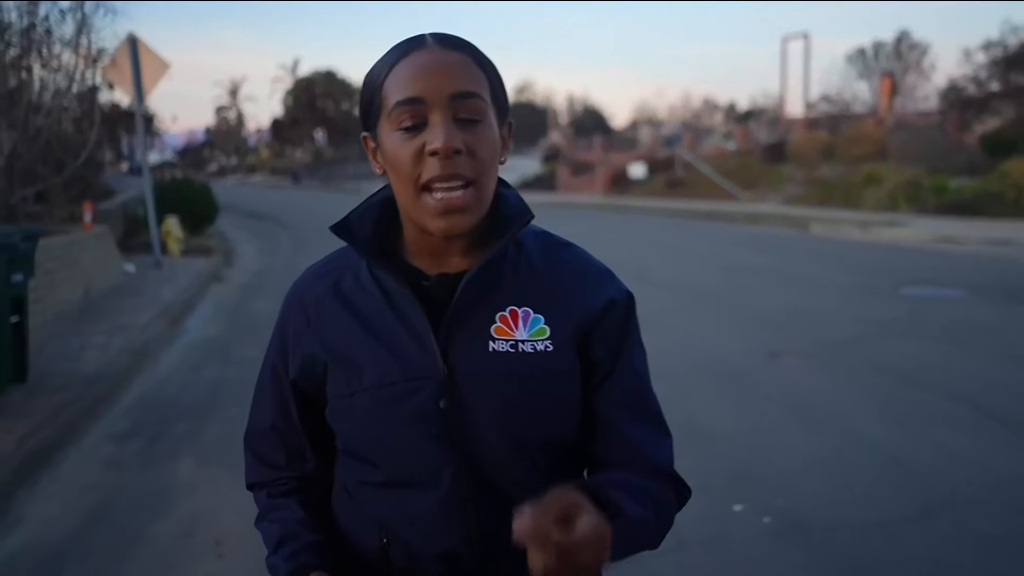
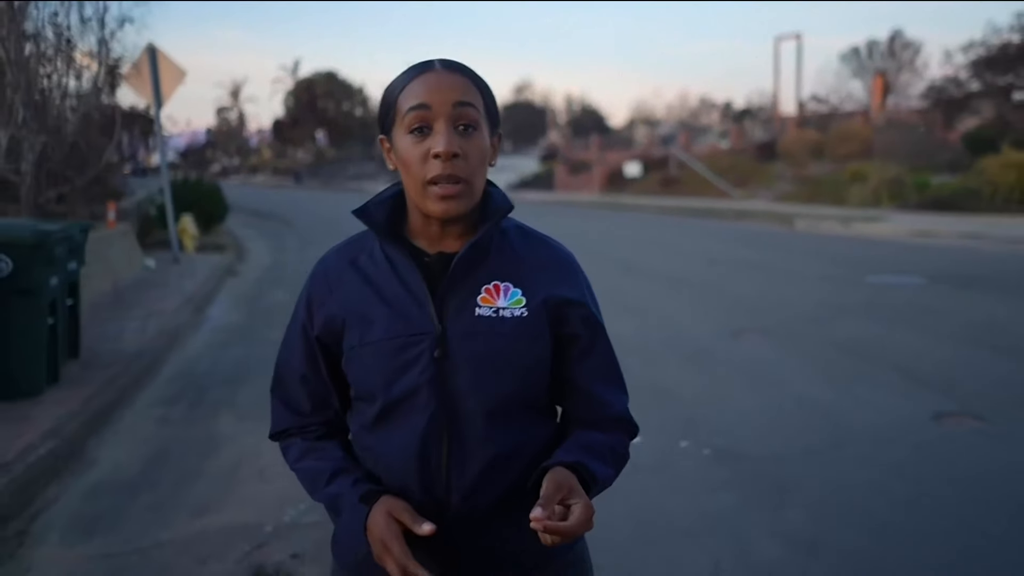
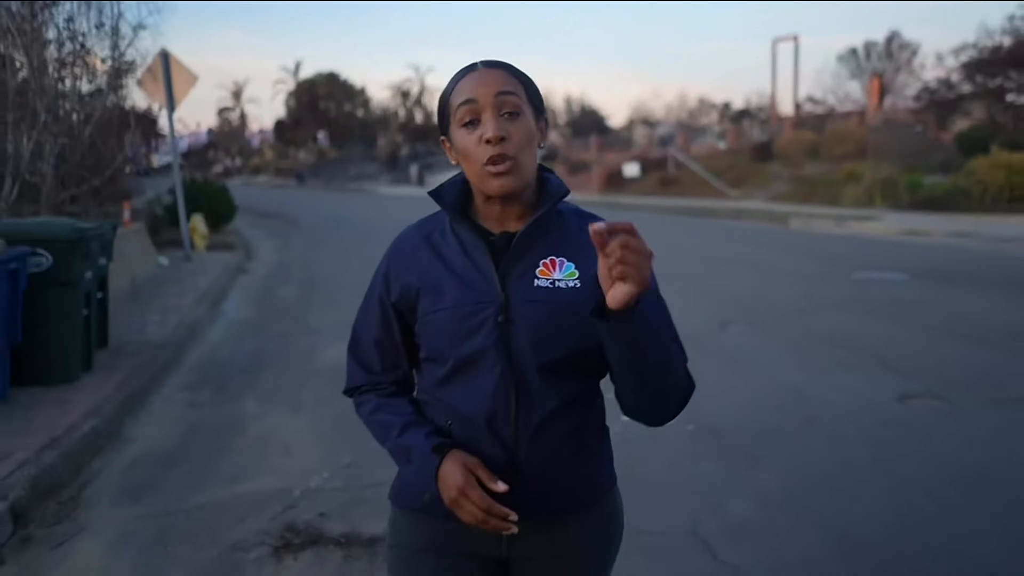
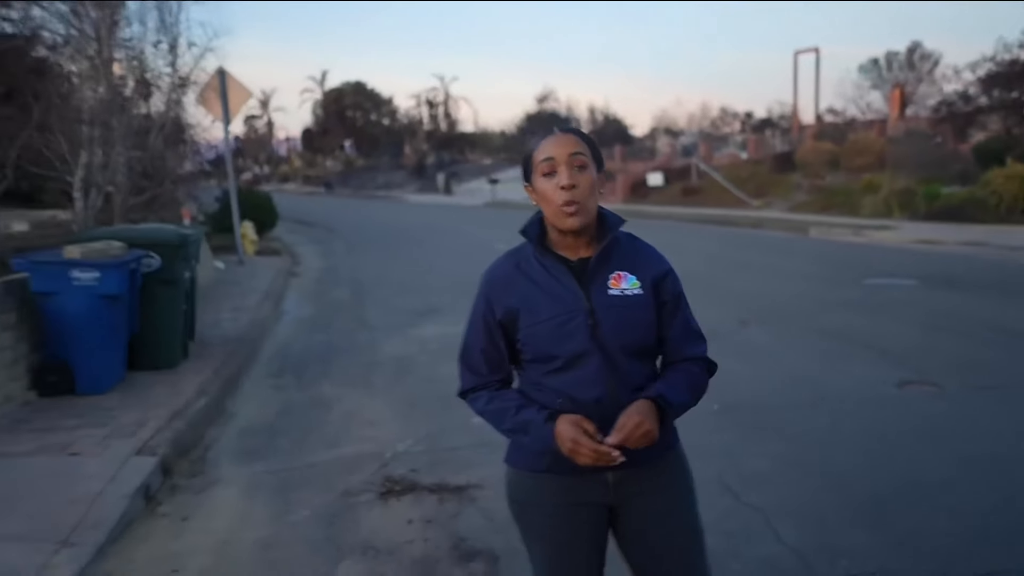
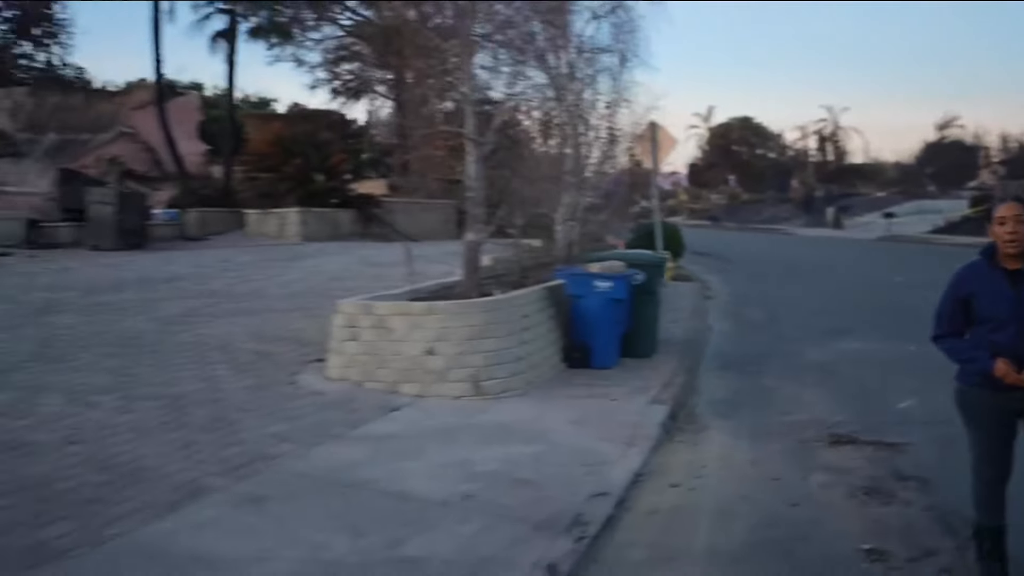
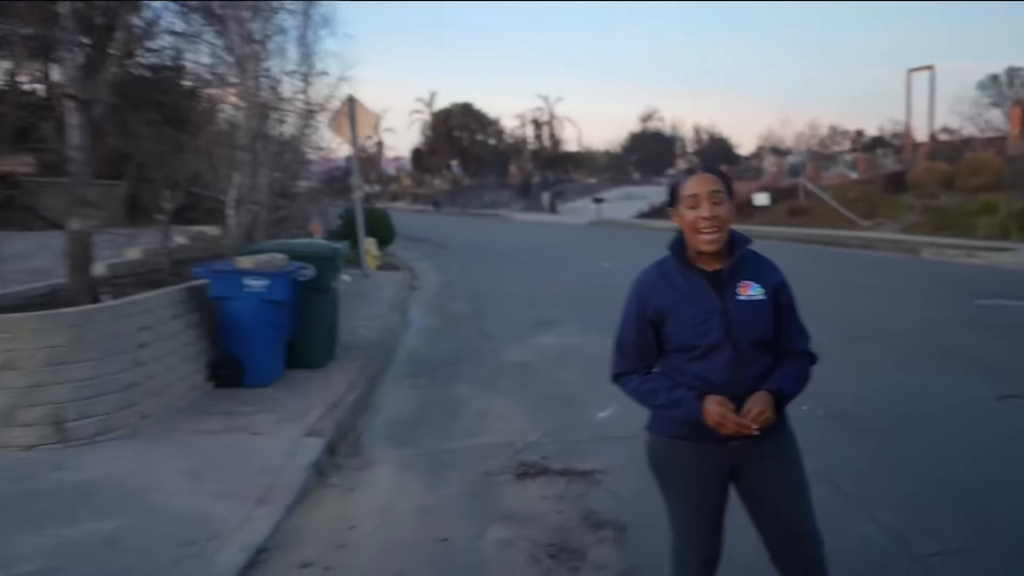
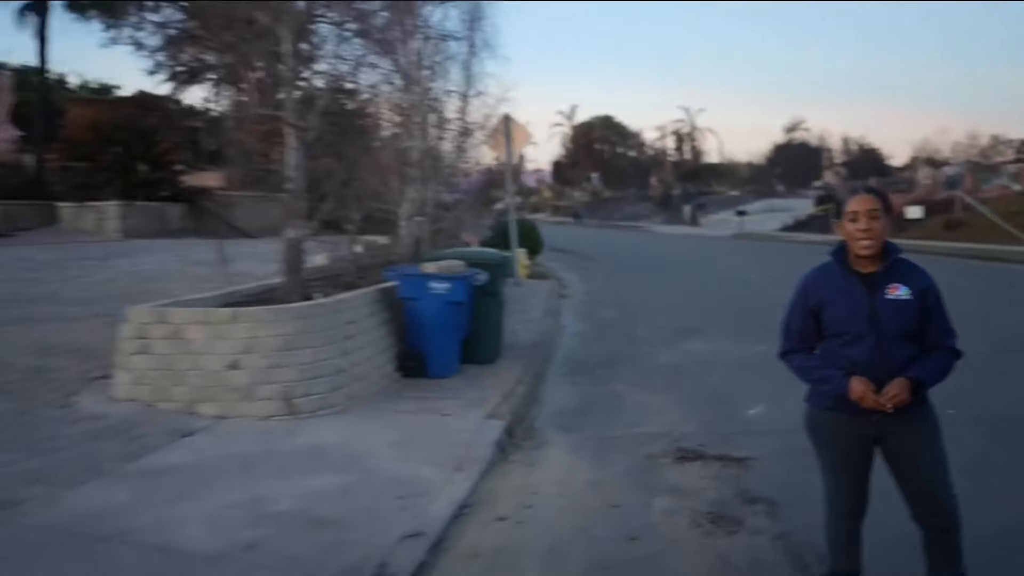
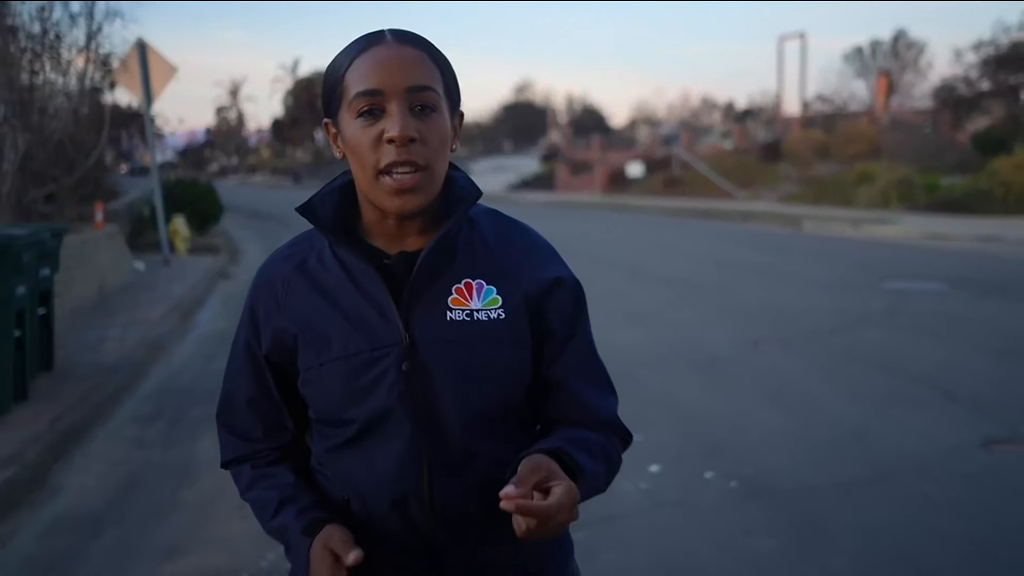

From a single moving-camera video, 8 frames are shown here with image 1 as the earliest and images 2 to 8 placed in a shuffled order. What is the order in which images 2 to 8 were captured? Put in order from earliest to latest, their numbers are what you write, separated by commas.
8, 2, 3, 4, 6, 7, 5
